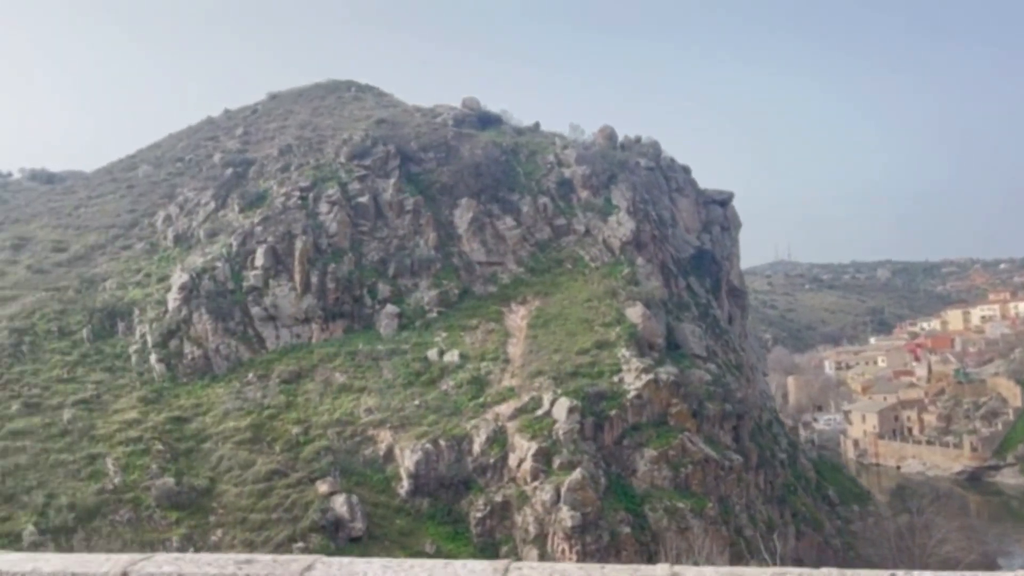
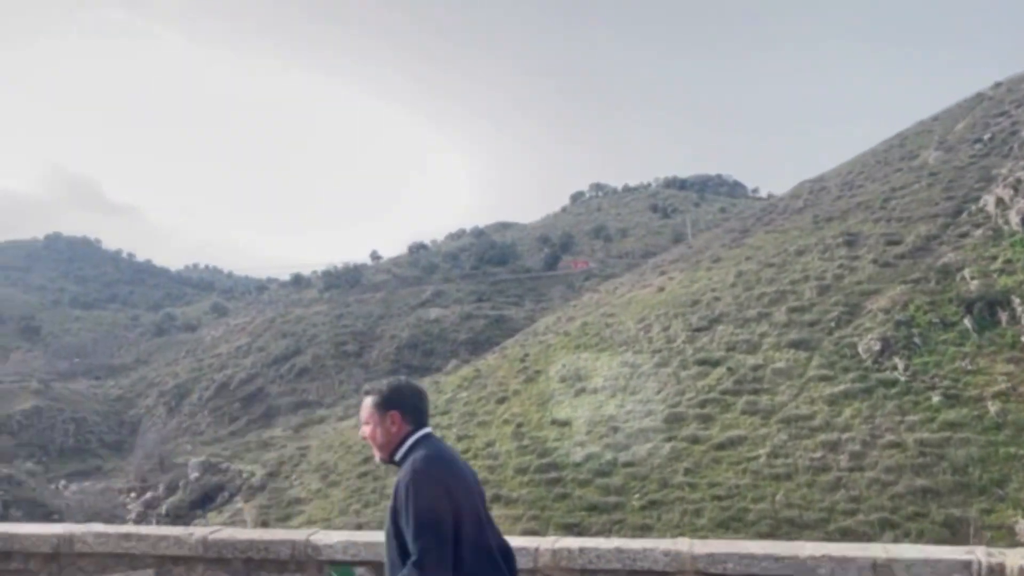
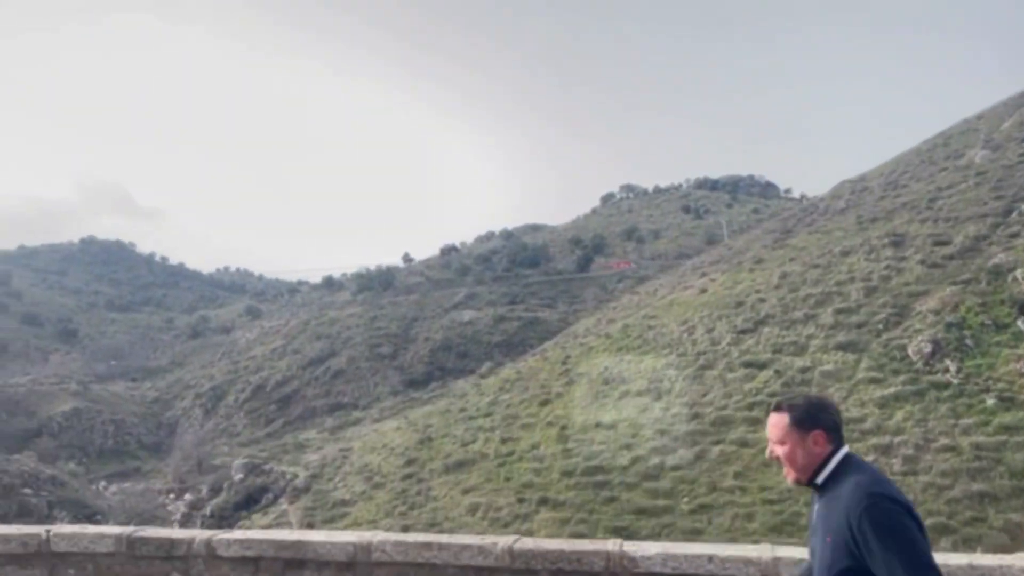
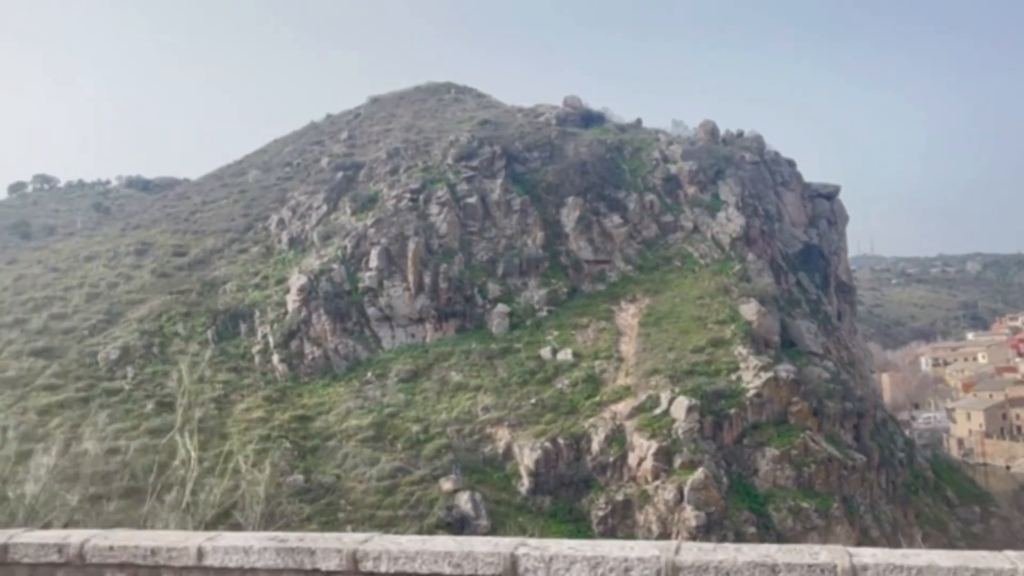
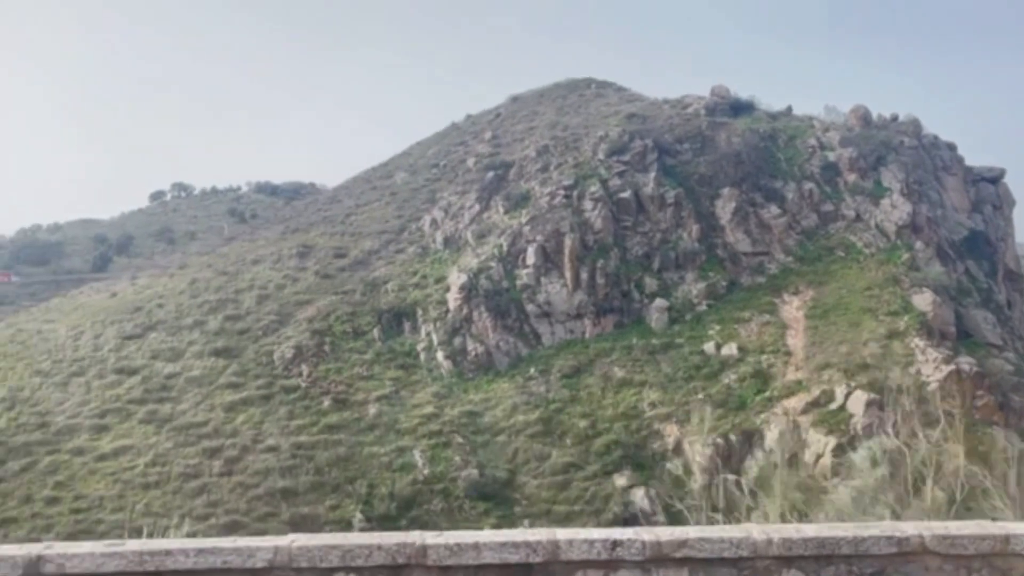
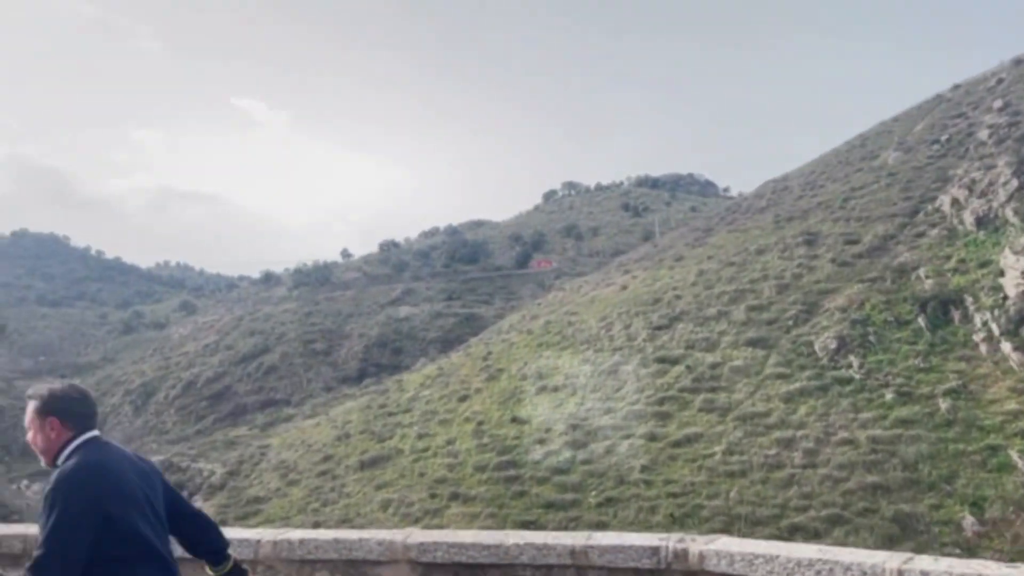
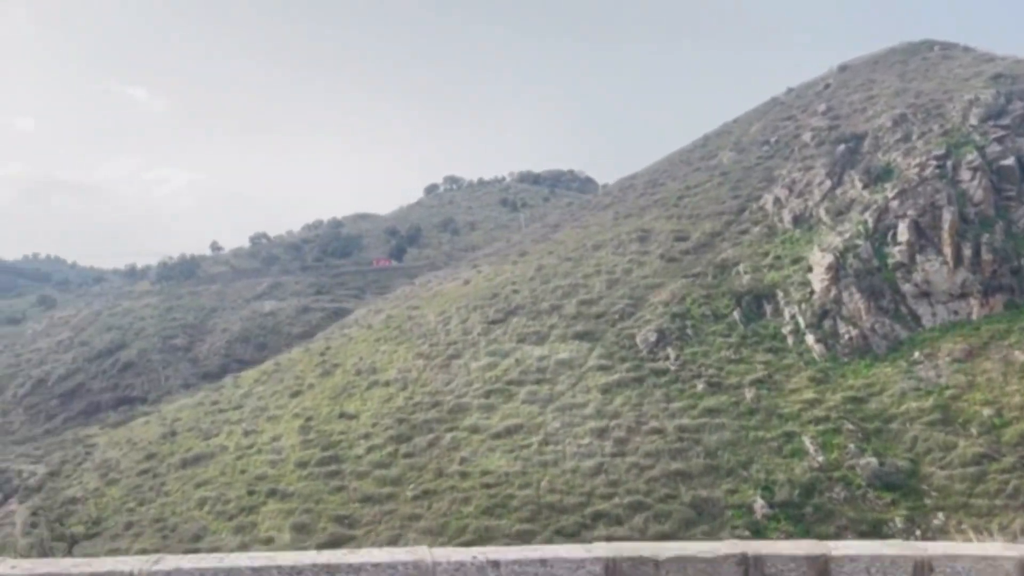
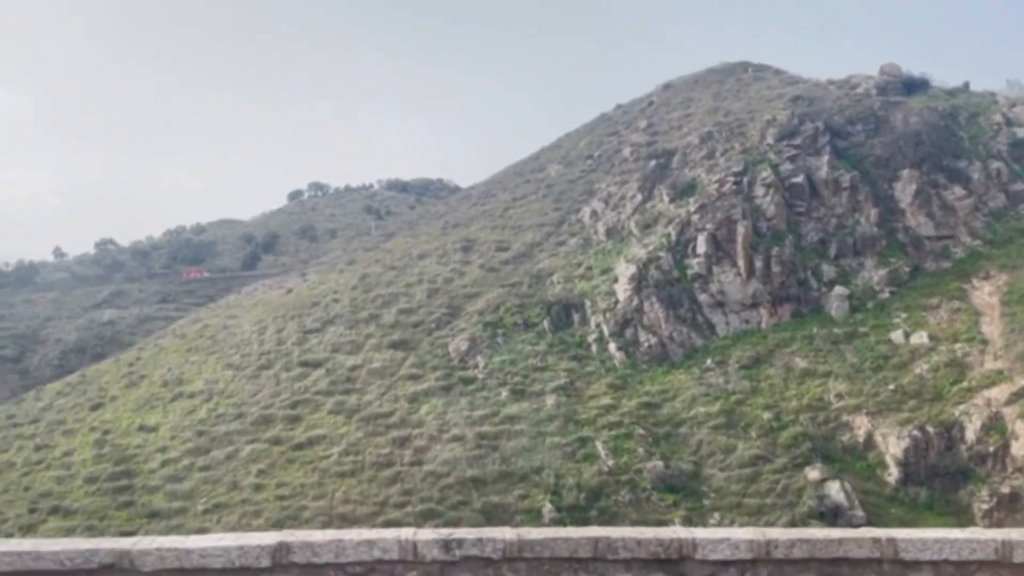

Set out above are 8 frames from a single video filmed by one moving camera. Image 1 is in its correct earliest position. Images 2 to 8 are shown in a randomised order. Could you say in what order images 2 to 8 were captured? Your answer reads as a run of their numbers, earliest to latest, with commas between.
4, 5, 8, 7, 6, 2, 3
